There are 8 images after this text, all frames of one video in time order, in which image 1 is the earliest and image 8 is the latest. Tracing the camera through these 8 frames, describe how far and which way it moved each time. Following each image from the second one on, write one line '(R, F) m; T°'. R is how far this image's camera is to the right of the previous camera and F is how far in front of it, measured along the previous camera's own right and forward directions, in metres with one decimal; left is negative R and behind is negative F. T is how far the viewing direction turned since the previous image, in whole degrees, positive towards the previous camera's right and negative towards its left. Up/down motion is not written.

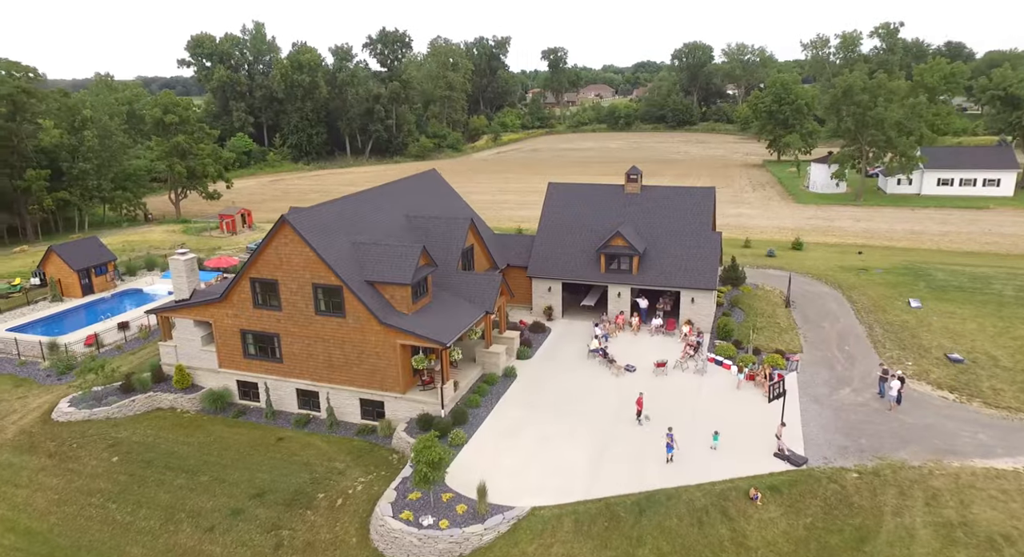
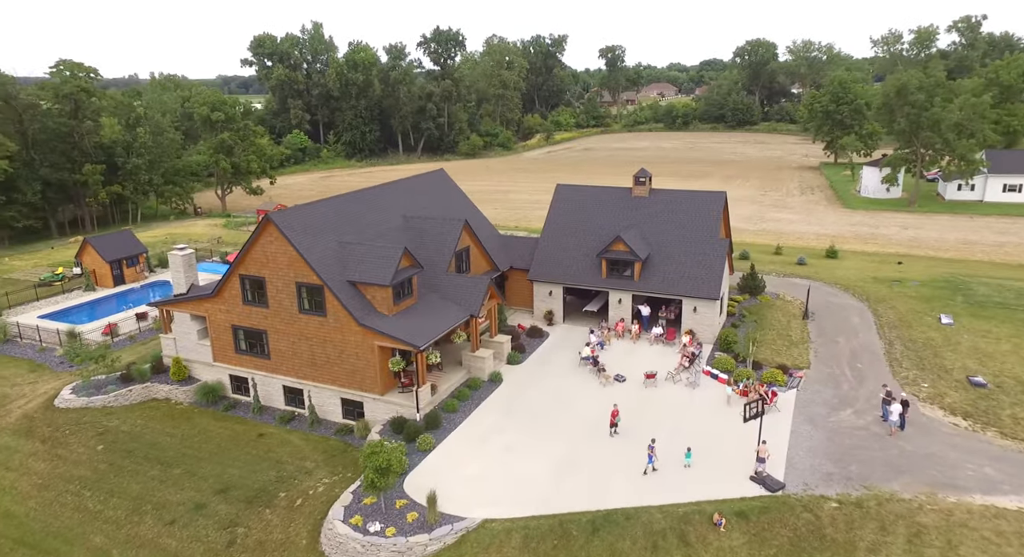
(+3.1, +0.7) m; -5°
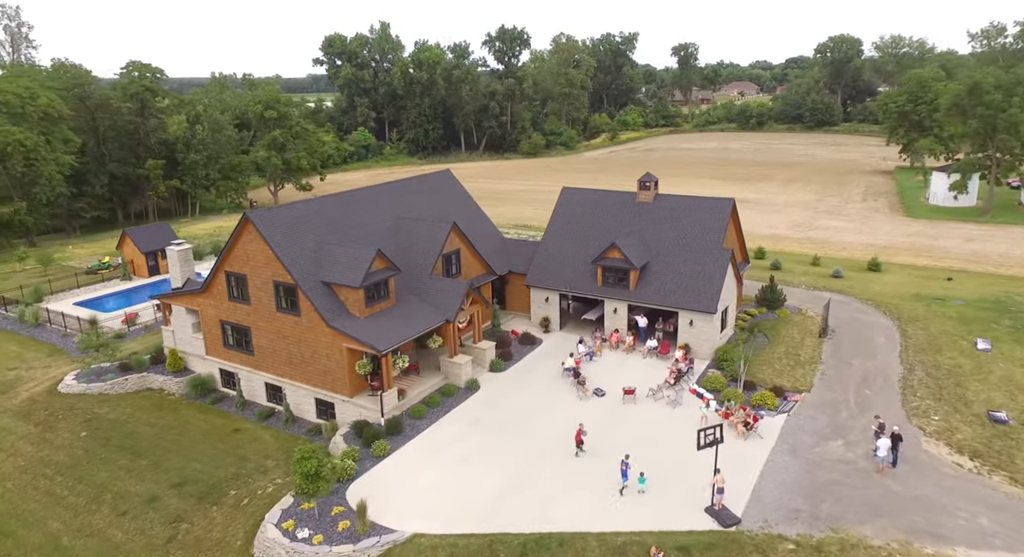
(+4.0, +1.1) m; -6°
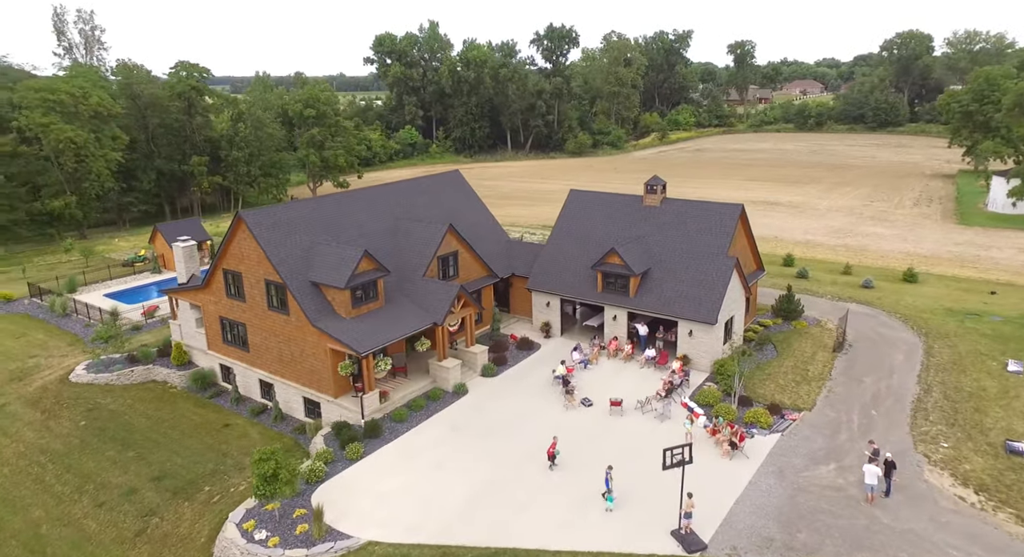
(+2.7, +0.7) m; -5°
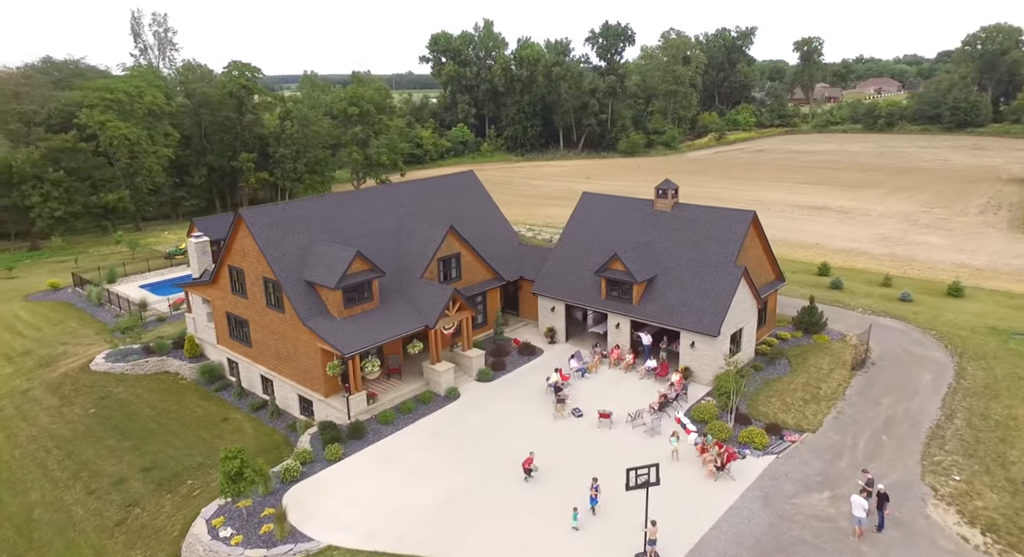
(+2.7, +0.7) m; -5°
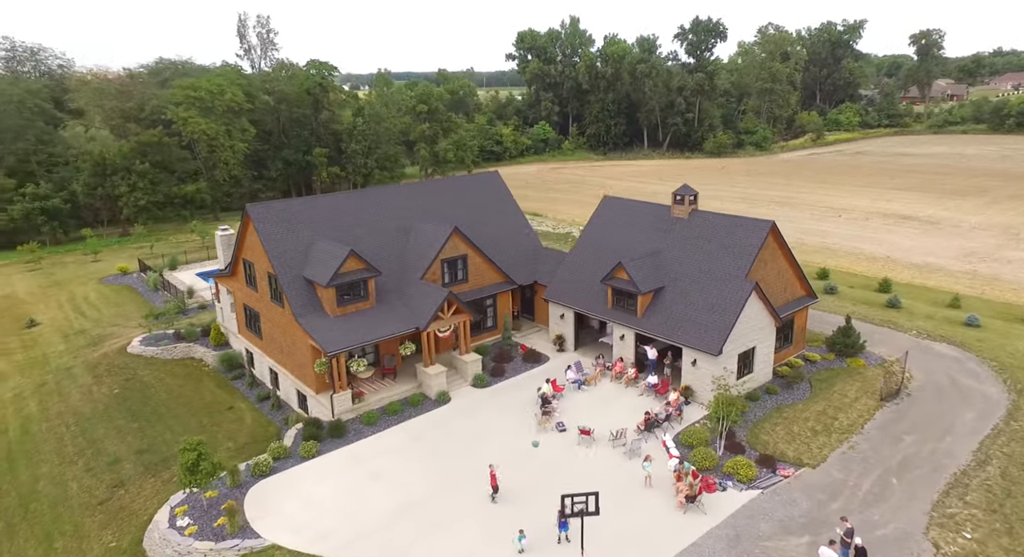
(+4.0, +1.1) m; -8°
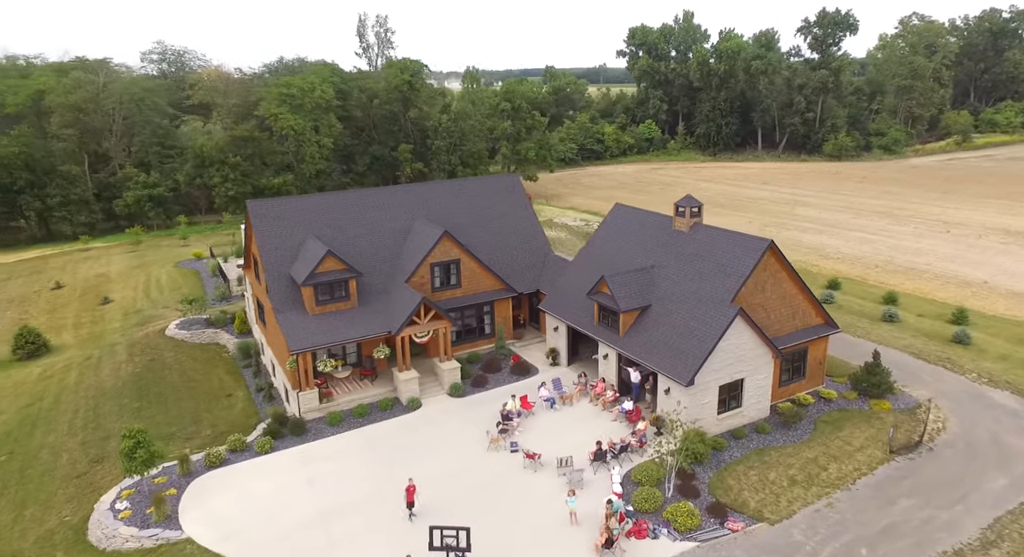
(+5.7, +1.6) m; -10°
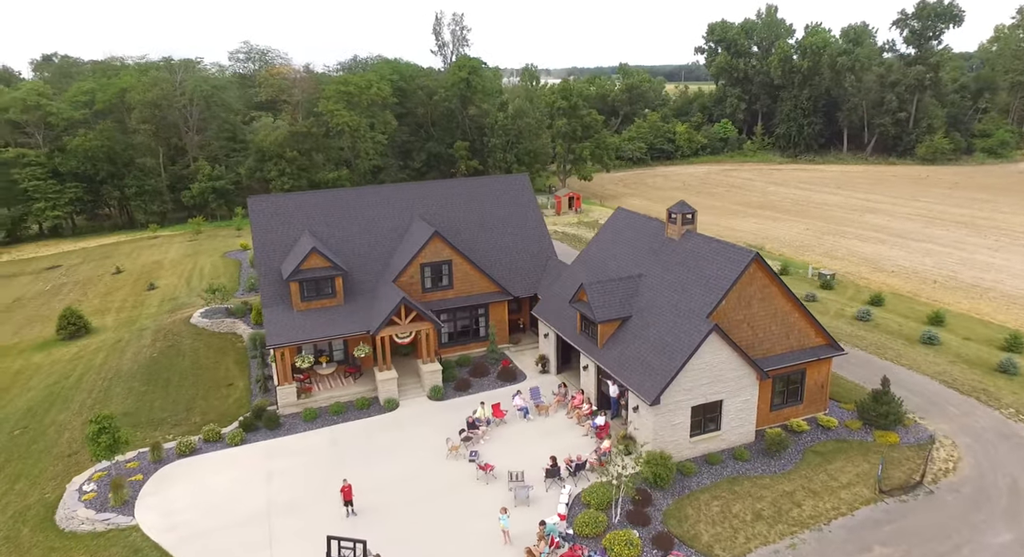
(+4.0, +1.0) m; -7°
